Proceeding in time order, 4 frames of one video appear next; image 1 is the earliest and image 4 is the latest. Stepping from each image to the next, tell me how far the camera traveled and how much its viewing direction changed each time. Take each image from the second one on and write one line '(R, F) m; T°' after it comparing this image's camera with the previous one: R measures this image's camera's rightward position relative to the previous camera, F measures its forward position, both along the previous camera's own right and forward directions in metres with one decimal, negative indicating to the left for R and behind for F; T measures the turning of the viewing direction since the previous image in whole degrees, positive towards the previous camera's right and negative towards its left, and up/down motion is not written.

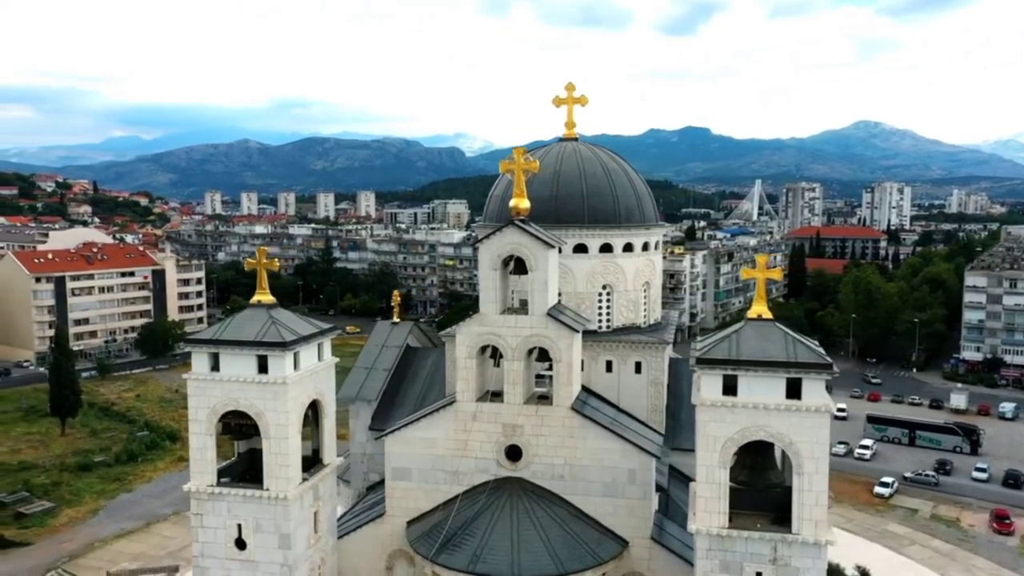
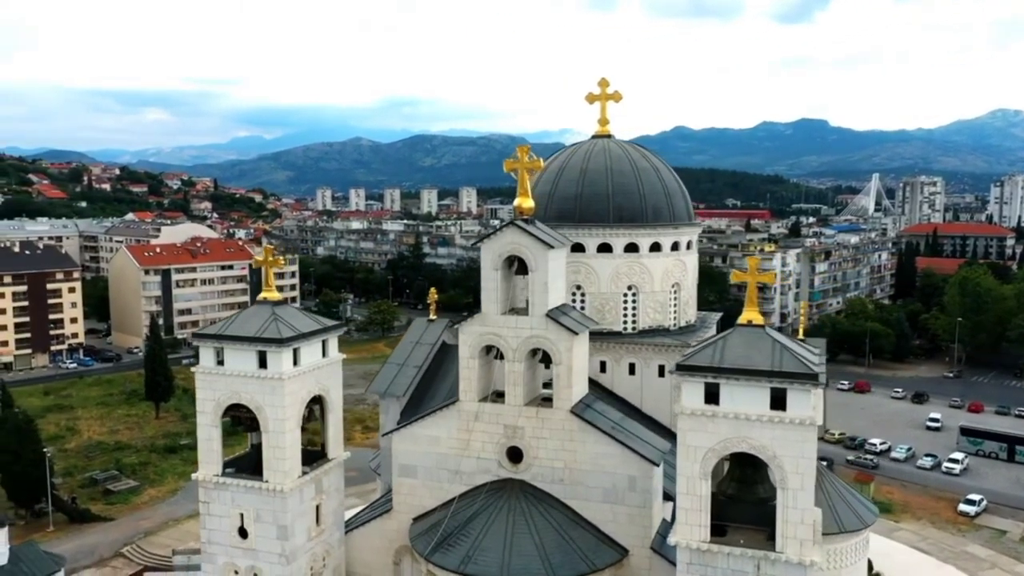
(+1.8, +0.2) m; -8°
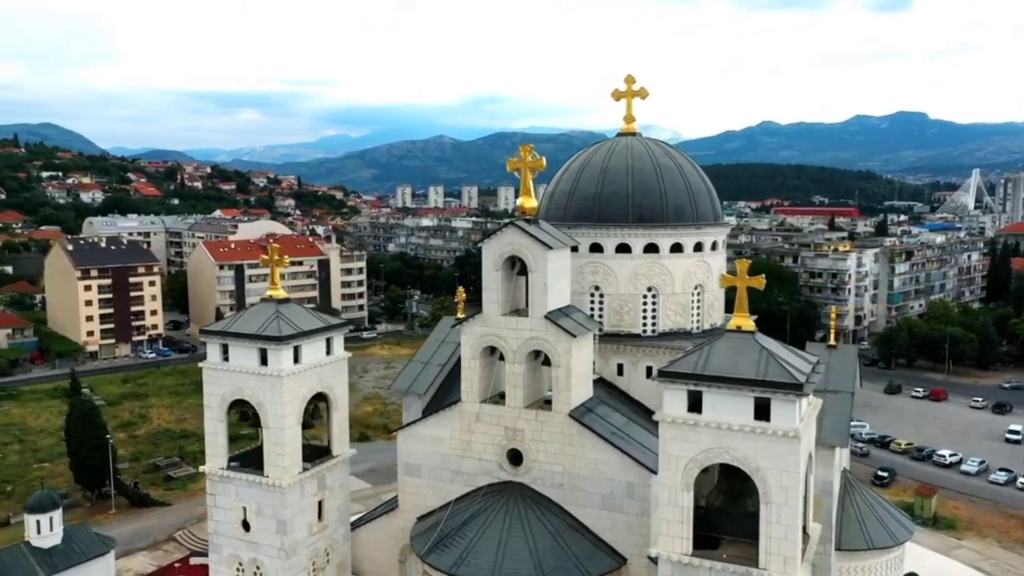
(+1.4, +0.2) m; -6°
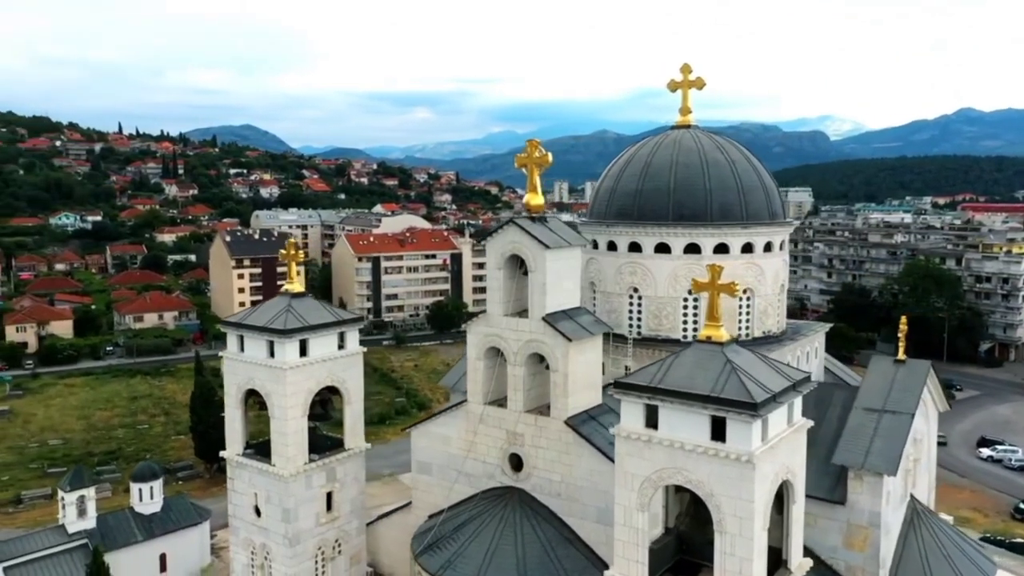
(+2.6, +0.7) m; -12°
